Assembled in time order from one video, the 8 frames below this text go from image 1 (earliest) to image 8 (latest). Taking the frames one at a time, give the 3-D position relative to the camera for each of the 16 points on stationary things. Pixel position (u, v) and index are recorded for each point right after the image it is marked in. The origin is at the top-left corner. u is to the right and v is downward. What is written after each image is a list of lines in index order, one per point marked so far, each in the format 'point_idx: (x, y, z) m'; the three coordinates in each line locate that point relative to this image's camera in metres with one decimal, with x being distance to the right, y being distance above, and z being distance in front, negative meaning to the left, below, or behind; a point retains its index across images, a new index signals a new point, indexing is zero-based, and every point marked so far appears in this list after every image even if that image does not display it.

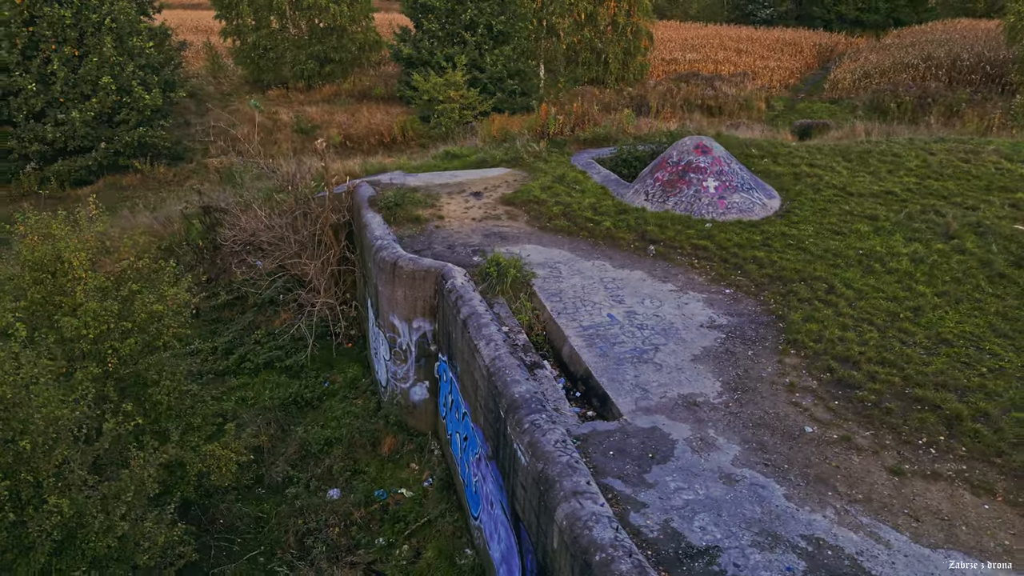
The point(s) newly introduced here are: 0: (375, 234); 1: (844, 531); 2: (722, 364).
0: (-1.2, +0.5, +6.6) m
1: (+1.5, -1.1, +3.5) m
2: (+1.3, -0.5, +4.9) m
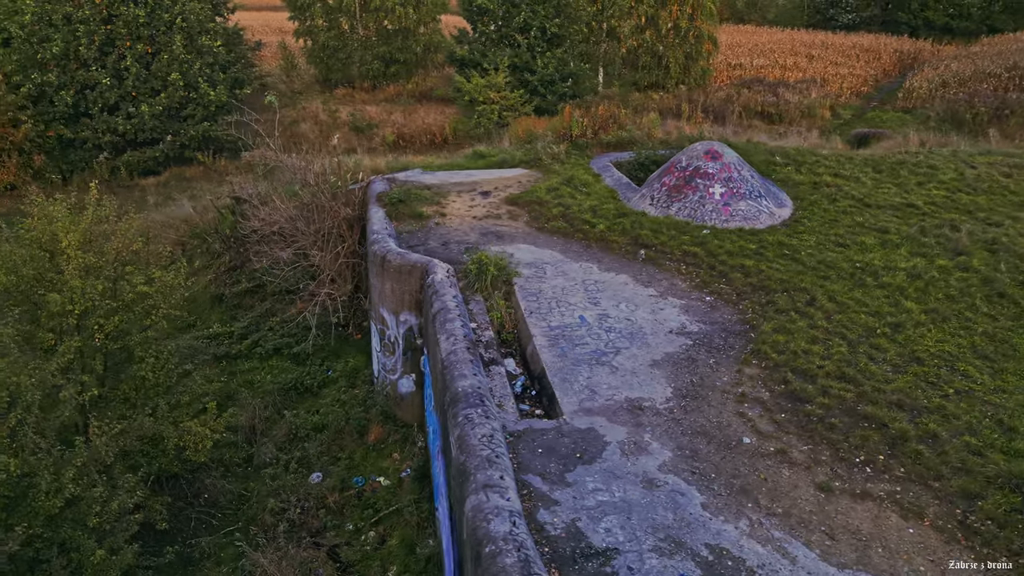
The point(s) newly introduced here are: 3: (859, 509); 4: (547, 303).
0: (-1.2, +0.5, +6.8) m
1: (+1.1, -1.2, +3.4) m
2: (+1.0, -0.5, +4.8) m
3: (+1.6, -1.0, +3.6) m
4: (+0.3, -0.1, +5.7) m
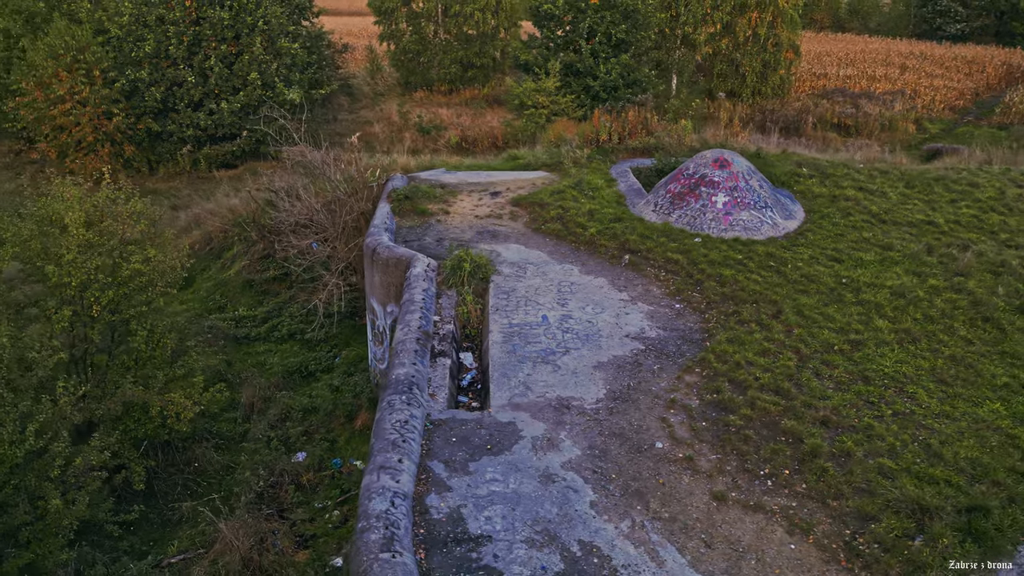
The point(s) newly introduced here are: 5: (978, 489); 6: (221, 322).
0: (-1.3, +0.6, +7.1) m
1: (+0.5, -1.2, +3.4) m
2: (+0.7, -0.5, +4.8) m
3: (+1.1, -1.1, +3.5) m
4: (0.0, -0.1, +5.8) m
5: (+2.2, -1.0, +3.6) m
6: (-3.3, -0.4, +8.6) m
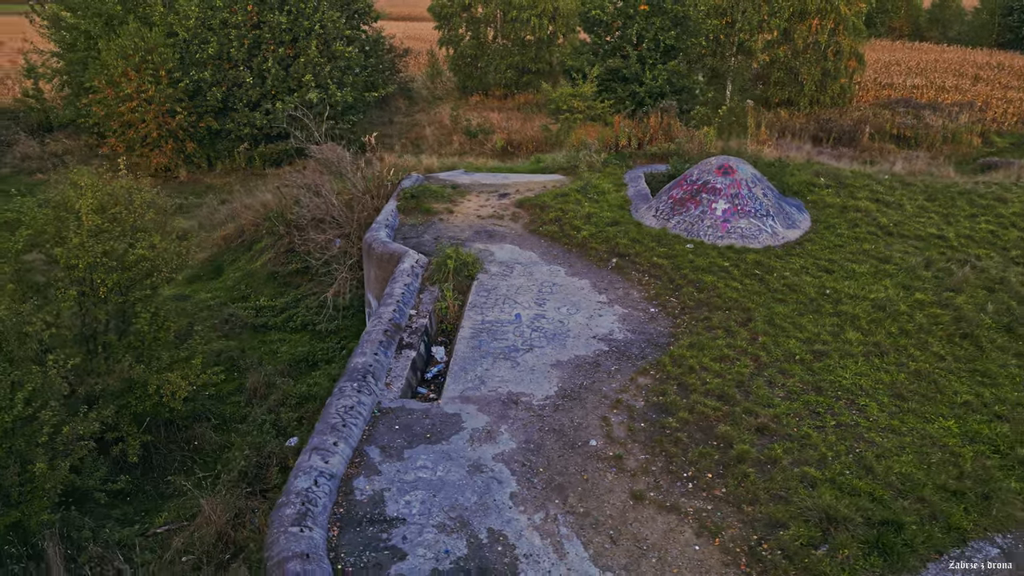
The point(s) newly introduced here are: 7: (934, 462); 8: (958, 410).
0: (-1.3, +0.7, +7.3) m
1: (+0.1, -1.1, +3.5) m
2: (+0.4, -0.5, +4.9) m
3: (+0.7, -1.1, +3.6) m
4: (-0.1, -0.1, +5.9) m
5: (+1.8, -1.0, +3.5) m
6: (-3.2, -0.3, +9.0) m
7: (+2.1, -0.9, +3.8) m
8: (+2.5, -0.7, +4.2) m
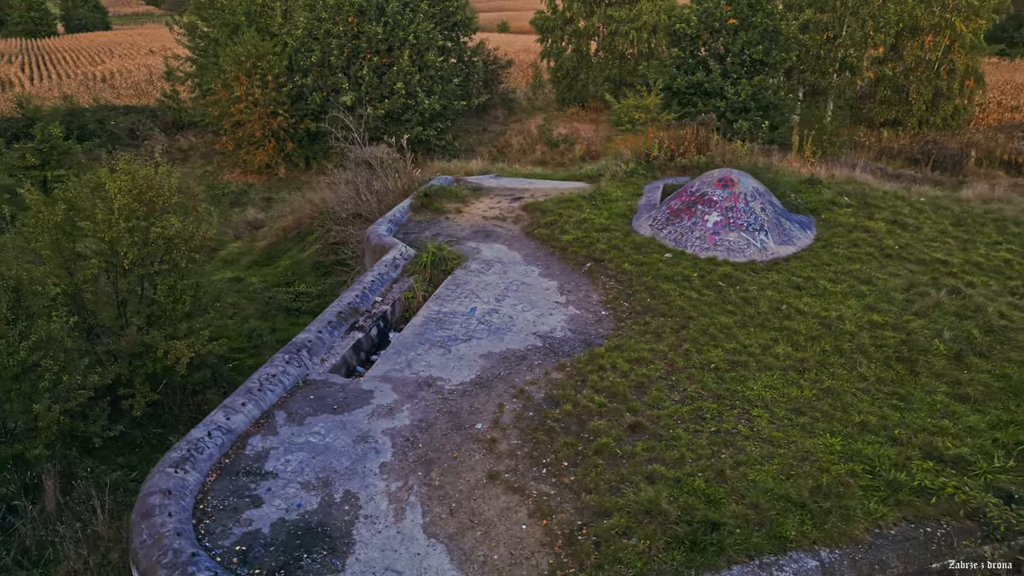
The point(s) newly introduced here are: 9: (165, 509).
0: (-1.3, +0.8, +7.8) m
1: (-0.7, -1.1, +3.8) m
2: (-0.1, -0.5, +5.1) m
3: (-0.1, -1.0, +3.8) m
4: (-0.4, 0.0, +6.2) m
5: (+1.0, -1.0, +3.5) m
6: (-3.0, -0.1, +9.8) m
7: (+1.4, -0.9, +3.8) m
8: (+1.9, -0.8, +4.1) m
9: (-1.6, -1.0, +3.5) m
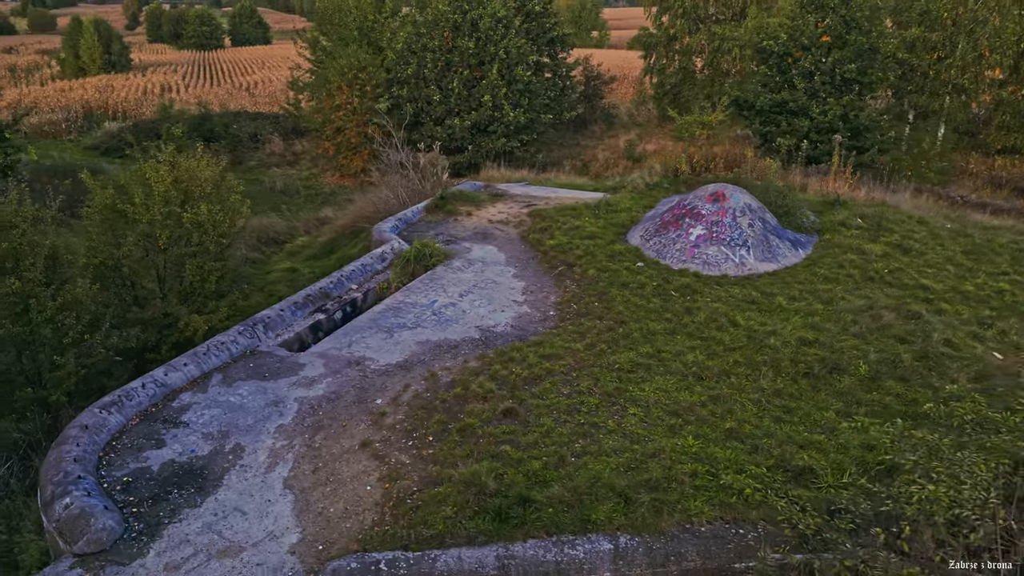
0: (-1.3, +0.8, +8.3) m
1: (-1.4, -0.9, +4.3) m
2: (-0.6, -0.4, +5.5) m
3: (-0.8, -1.0, +4.1) m
4: (-0.7, 0.0, +6.6) m
5: (+0.2, -1.0, +3.7) m
6: (-2.7, 0.0, +10.6) m
7: (+0.6, -0.9, +3.9) m
8: (+1.1, -0.8, +4.2) m
9: (-2.4, -0.8, +4.1) m
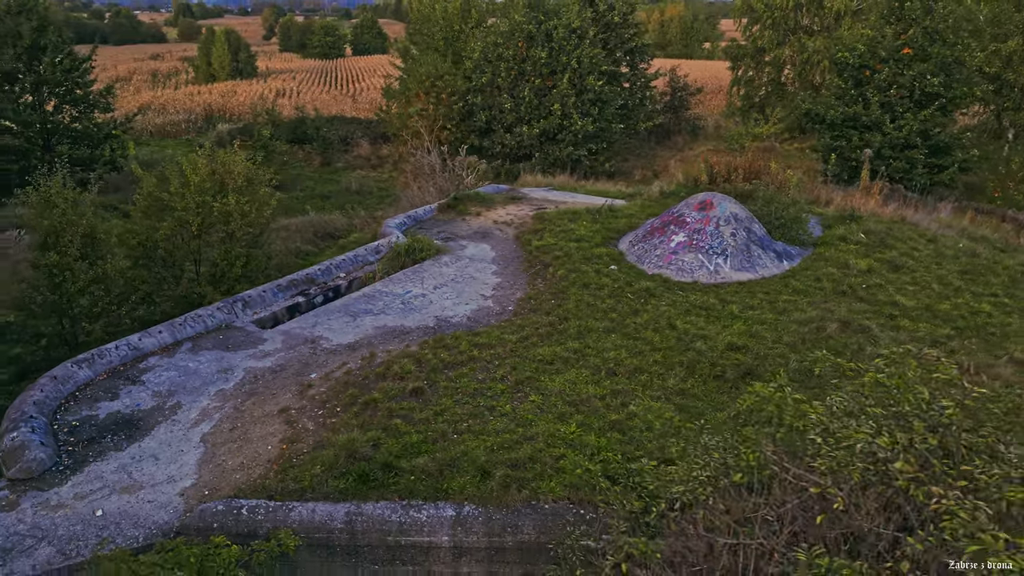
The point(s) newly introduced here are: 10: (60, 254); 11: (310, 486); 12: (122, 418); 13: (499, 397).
0: (-1.2, +0.9, +8.8) m
1: (-2.0, -0.8, +4.8) m
2: (-1.0, -0.4, +5.9) m
3: (-1.4, -0.8, +4.6) m
4: (-0.9, +0.1, +7.0) m
5: (-0.5, -0.9, +4.0) m
6: (-2.3, +0.1, +11.2) m
7: (0.0, -0.9, +4.1) m
8: (+0.5, -0.8, +4.3) m
9: (-3.0, -0.6, +4.8) m
10: (-4.3, +0.3, +7.1) m
11: (-1.0, -1.0, +3.9) m
12: (-2.4, -0.8, +4.7) m
13: (-0.1, -0.7, +4.7) m
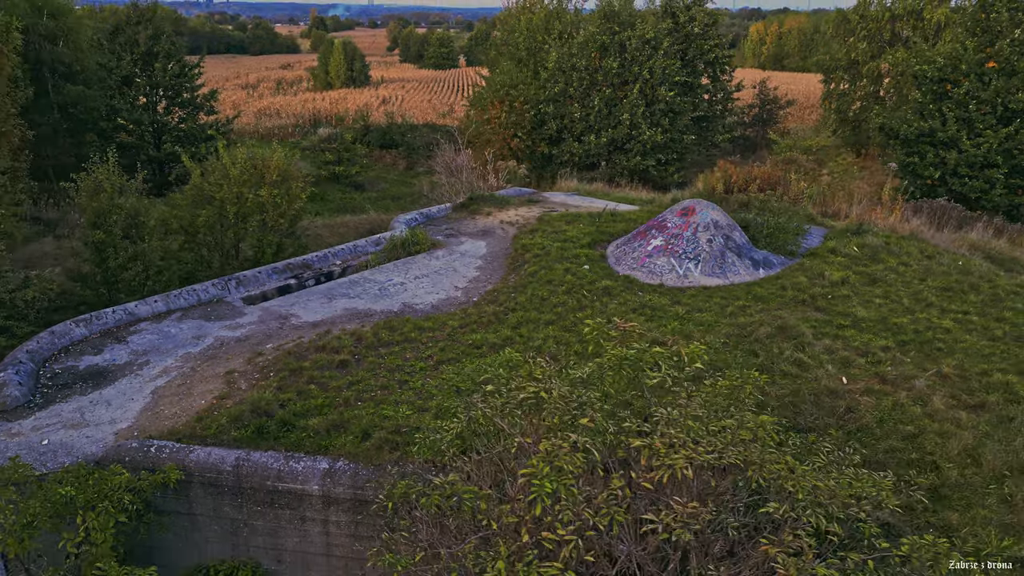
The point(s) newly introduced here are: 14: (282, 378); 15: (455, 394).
0: (-1.1, +1.0, +9.3) m
1: (-2.5, -0.6, +5.4) m
2: (-1.4, -0.2, +6.4) m
3: (-2.0, -0.7, +5.1) m
4: (-1.1, +0.2, +7.5) m
5: (-1.2, -0.8, +4.5) m
6: (-1.9, +0.2, +11.9) m
7: (-0.7, -0.8, +4.5) m
8: (-0.1, -0.7, +4.7) m
9: (-3.5, -0.4, +5.6) m
10: (-4.4, +0.6, +8.1) m
11: (-1.7, -0.8, +4.4) m
12: (-3.0, -0.6, +5.4) m
13: (-0.6, -0.6, +5.1) m
14: (-1.5, -0.6, +5.0) m
15: (-0.3, -0.7, +4.8) m
